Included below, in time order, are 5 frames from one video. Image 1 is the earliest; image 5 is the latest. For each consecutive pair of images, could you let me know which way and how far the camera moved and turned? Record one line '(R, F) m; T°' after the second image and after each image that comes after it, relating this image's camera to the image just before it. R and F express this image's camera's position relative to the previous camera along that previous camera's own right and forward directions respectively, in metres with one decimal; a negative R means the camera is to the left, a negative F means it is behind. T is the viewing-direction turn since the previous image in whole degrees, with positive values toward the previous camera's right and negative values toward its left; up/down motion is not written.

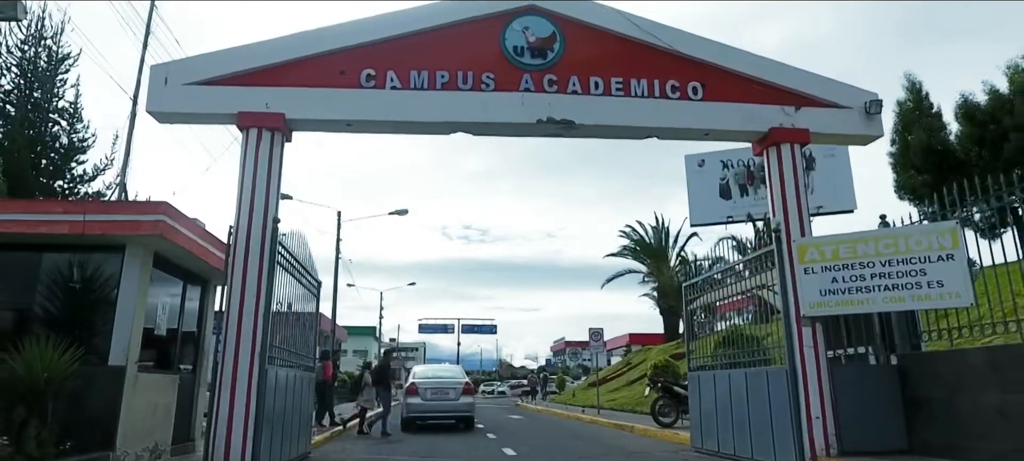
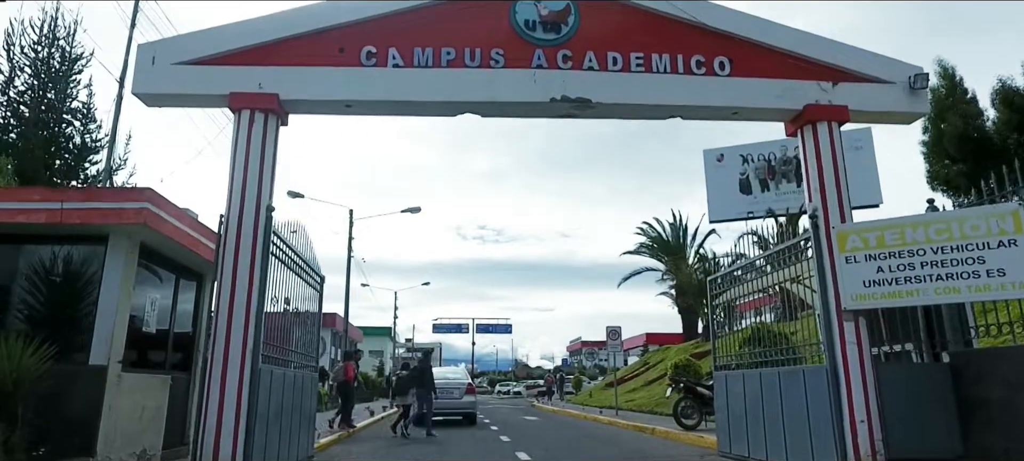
(0.0, +0.7) m; -1°
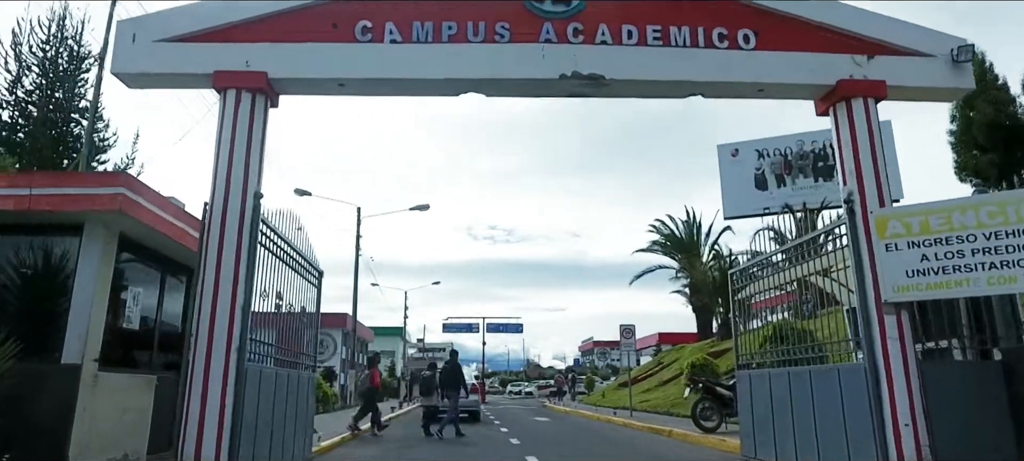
(0.0, +0.7) m; -1°
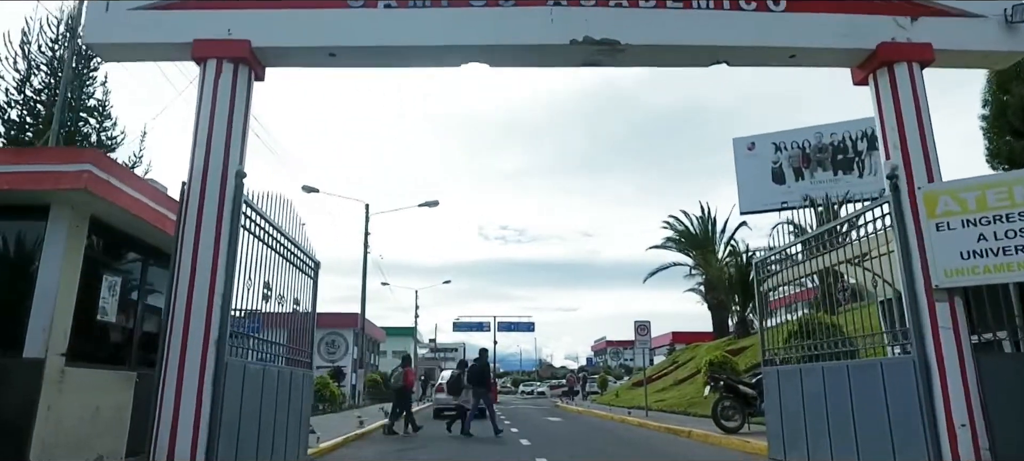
(0.0, +0.7) m; -1°
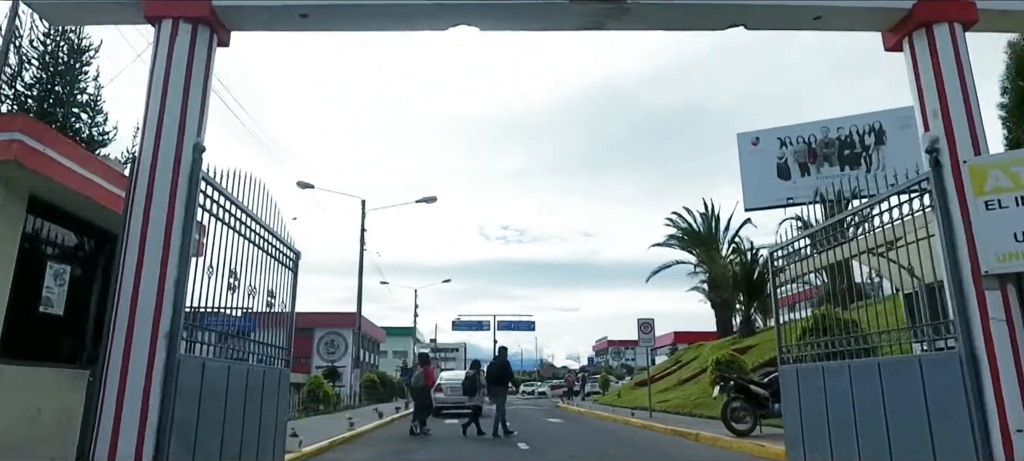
(+0.1, +0.8) m; 0°
